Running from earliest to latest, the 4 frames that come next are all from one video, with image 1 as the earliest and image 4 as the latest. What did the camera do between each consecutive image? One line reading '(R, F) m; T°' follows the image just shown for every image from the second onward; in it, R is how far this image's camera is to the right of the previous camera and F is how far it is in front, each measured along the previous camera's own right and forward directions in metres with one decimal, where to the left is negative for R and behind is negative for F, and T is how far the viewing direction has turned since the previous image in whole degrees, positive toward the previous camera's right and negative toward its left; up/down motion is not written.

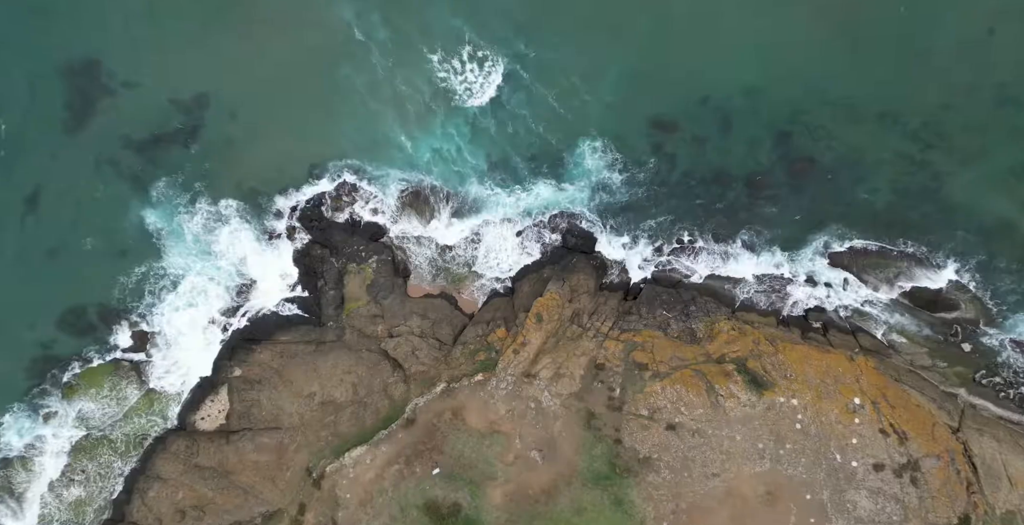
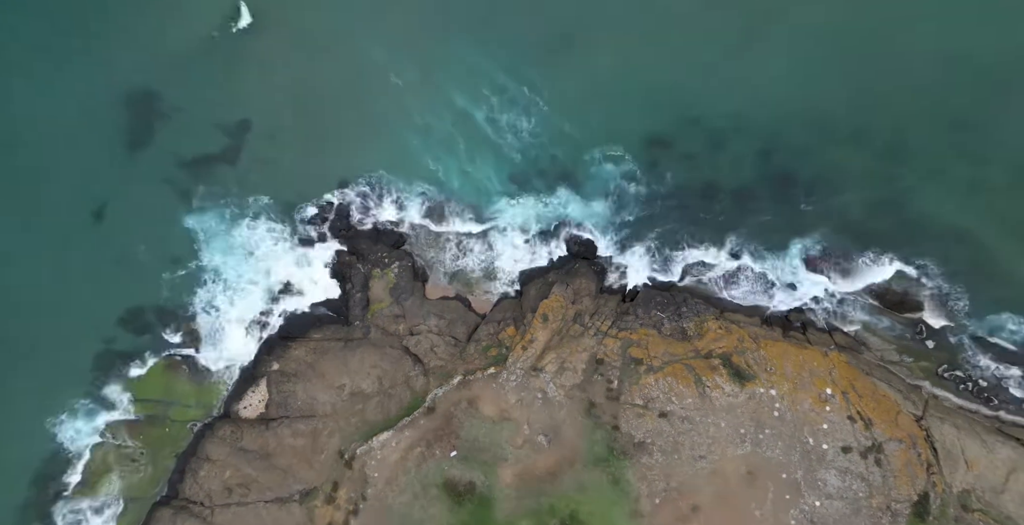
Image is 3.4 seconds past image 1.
(0.0, -5.6) m; -1°
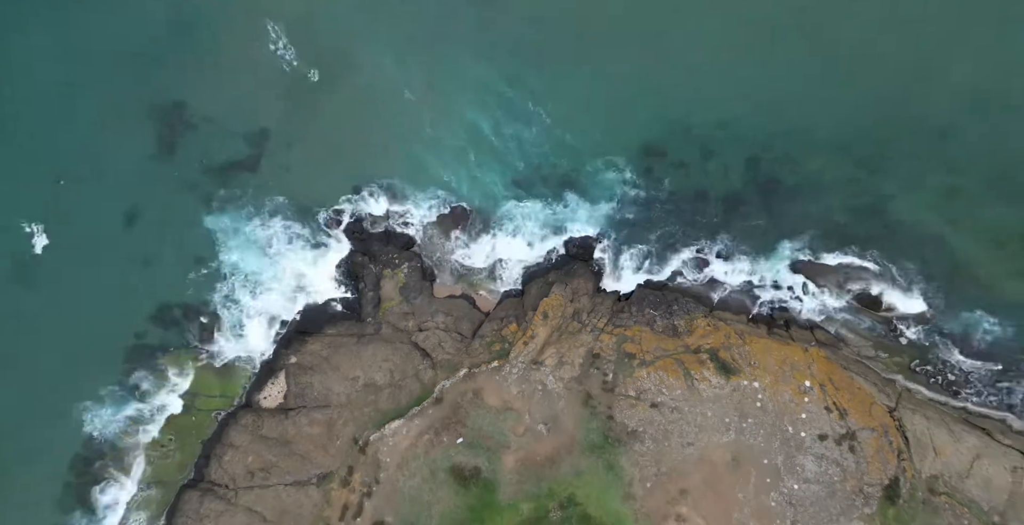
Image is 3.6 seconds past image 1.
(-0.2, -3.9) m; 0°
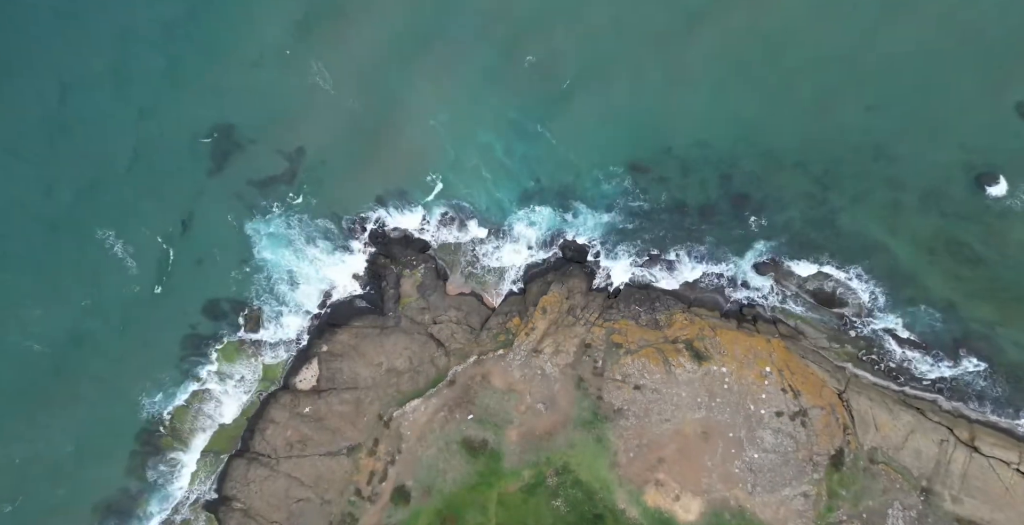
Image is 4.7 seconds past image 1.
(-0.5, -8.9) m; 0°
